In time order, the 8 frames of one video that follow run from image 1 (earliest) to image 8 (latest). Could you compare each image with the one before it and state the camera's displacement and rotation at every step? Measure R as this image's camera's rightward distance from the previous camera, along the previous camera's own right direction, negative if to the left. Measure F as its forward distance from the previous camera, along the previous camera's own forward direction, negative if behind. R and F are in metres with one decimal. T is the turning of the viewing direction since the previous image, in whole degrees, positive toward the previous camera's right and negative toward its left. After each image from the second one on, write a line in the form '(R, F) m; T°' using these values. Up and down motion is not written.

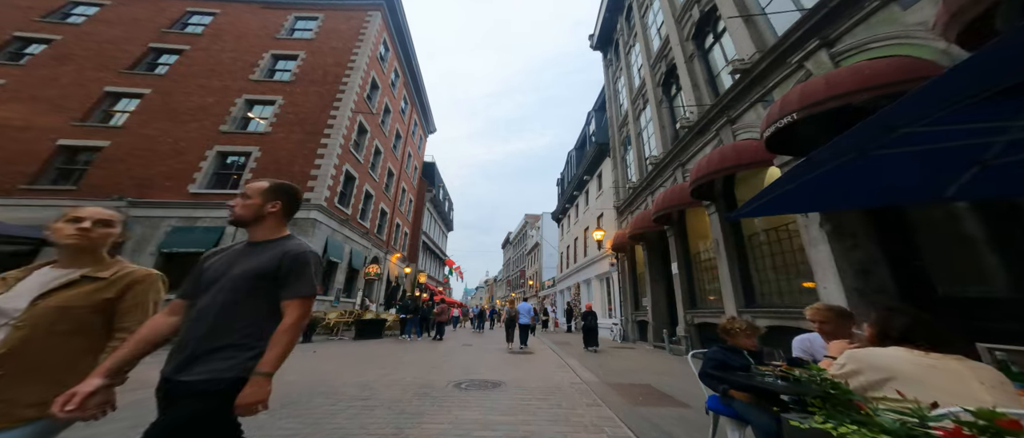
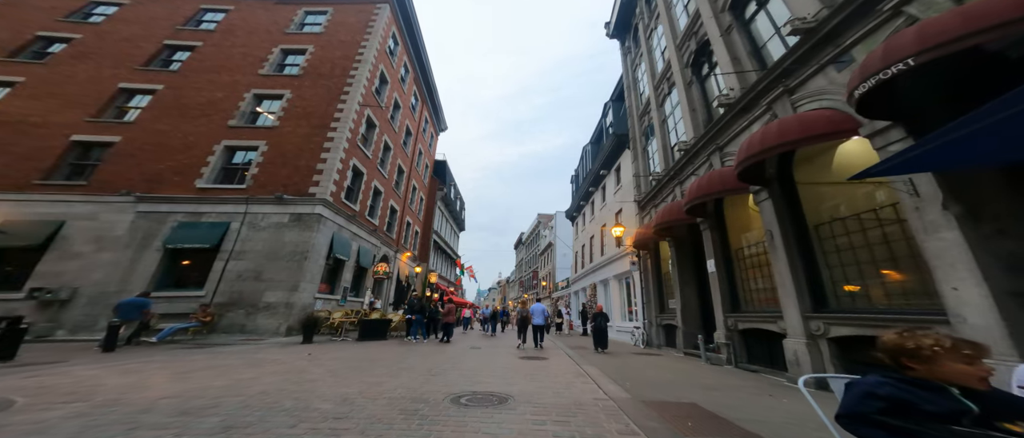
(0.0, +0.8) m; -2°
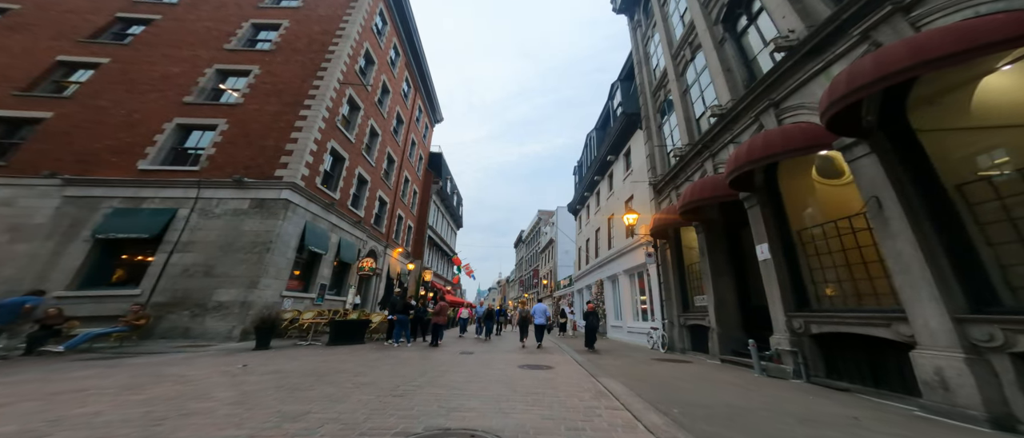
(+0.1, +1.7) m; 0°
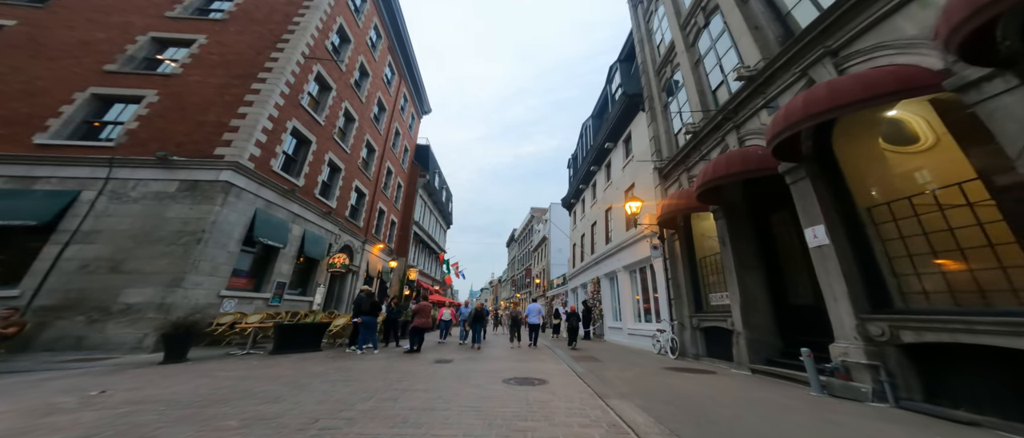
(+0.2, +1.5) m; +1°
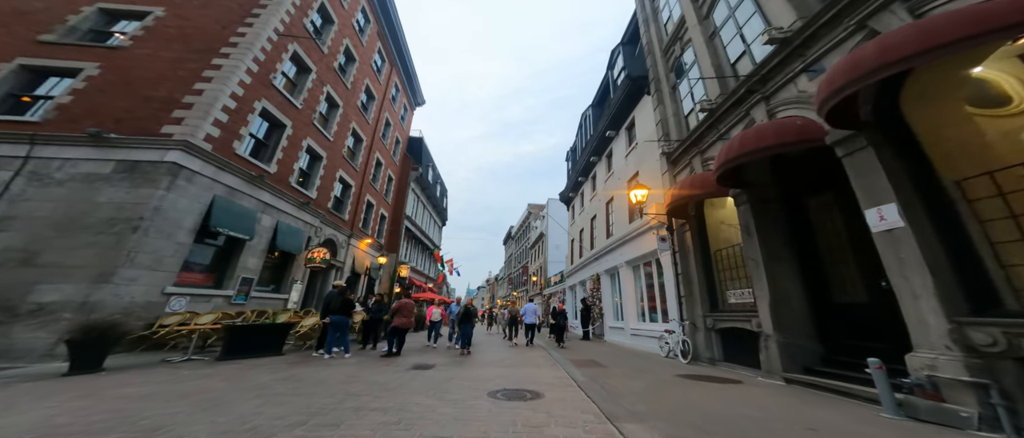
(+0.1, +1.1) m; 0°
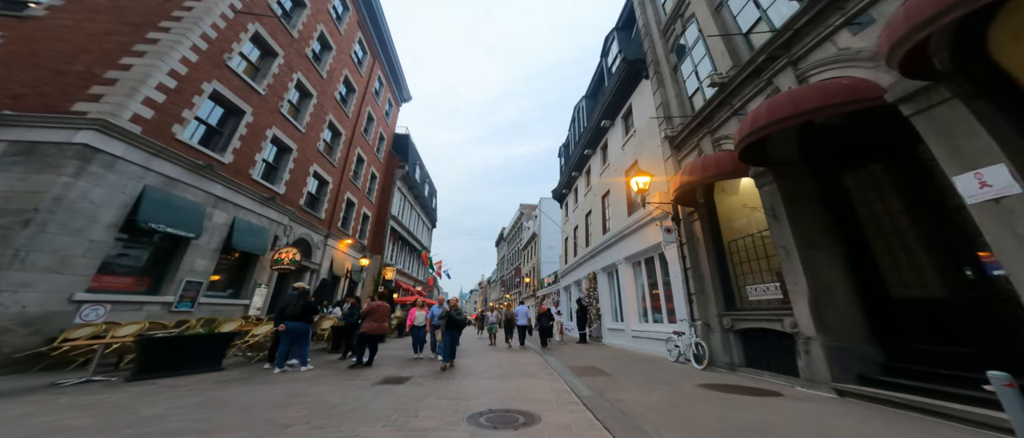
(+0.1, +1.1) m; +1°
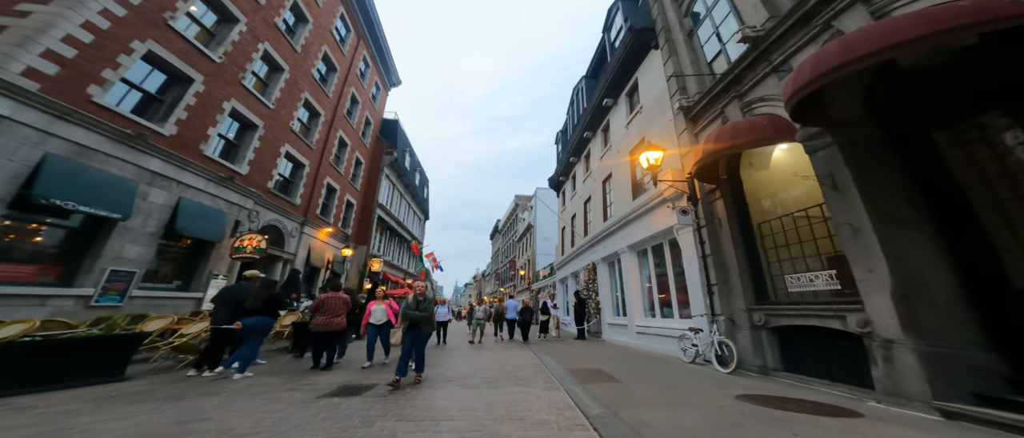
(+0.1, +1.3) m; +1°
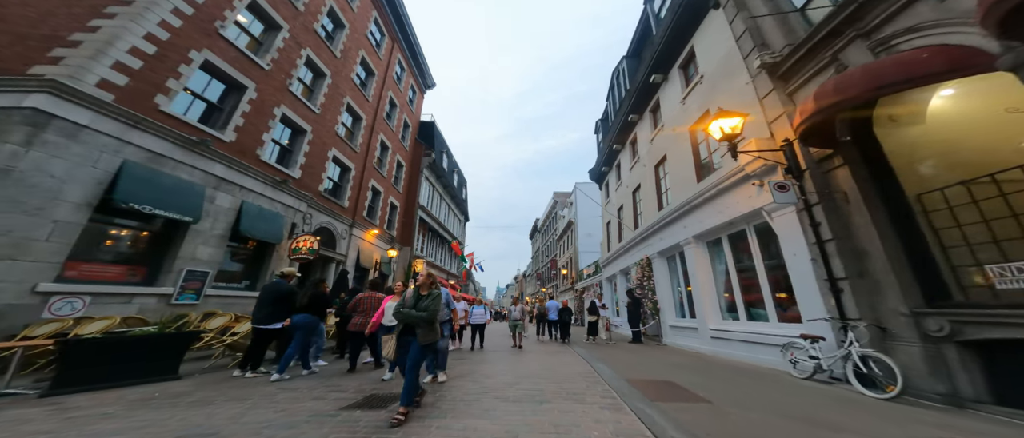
(-0.5, +1.1) m; -7°
